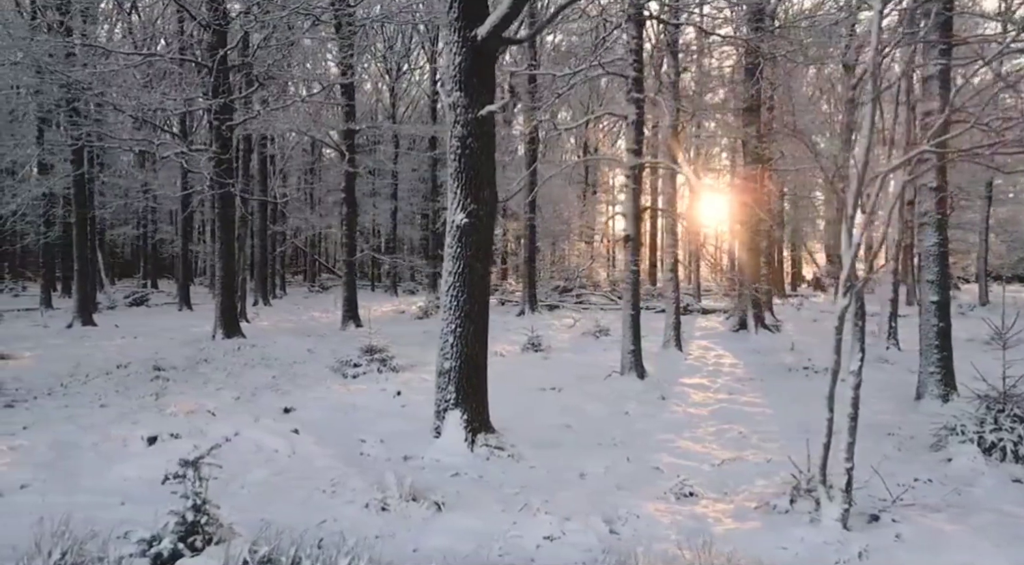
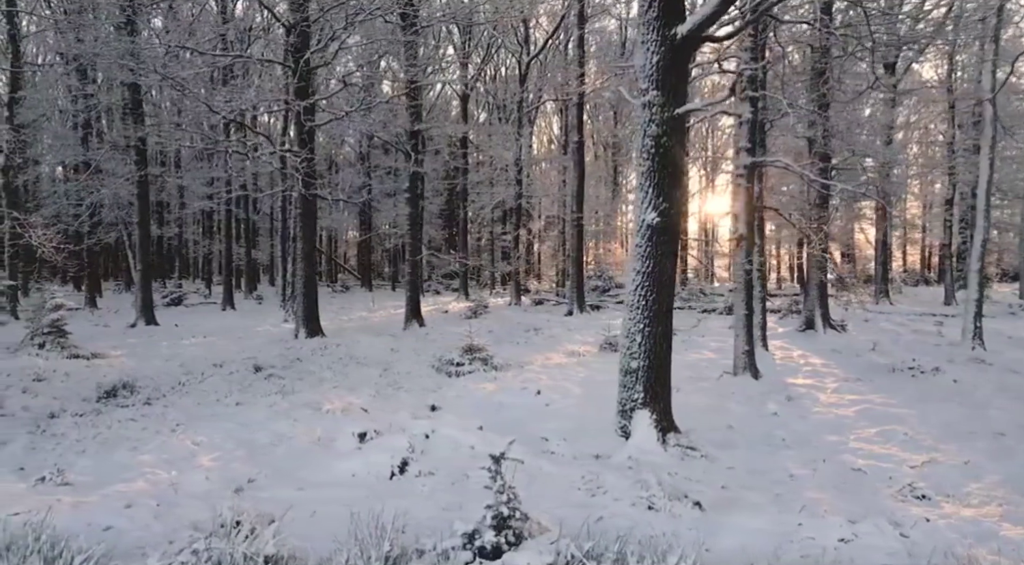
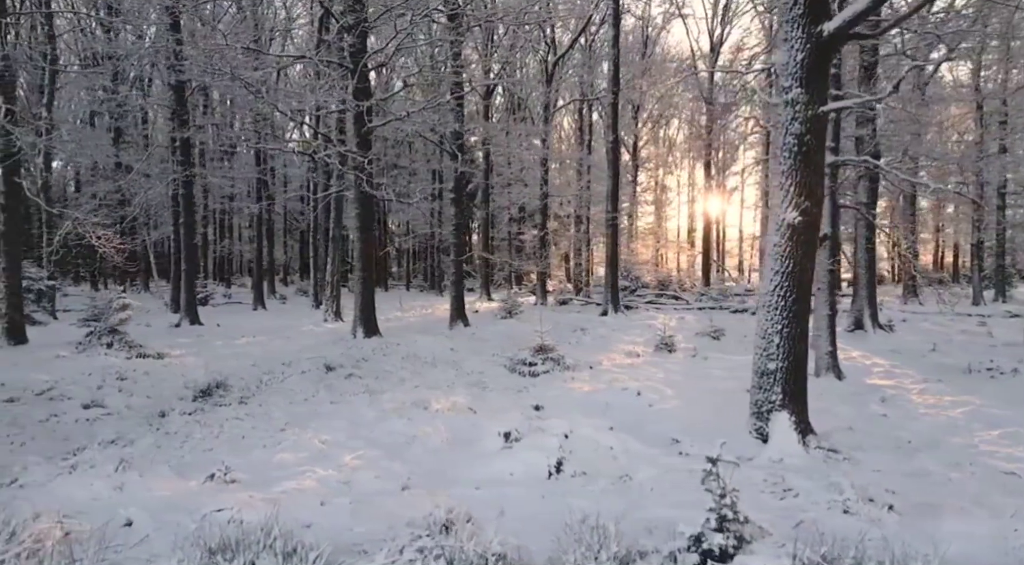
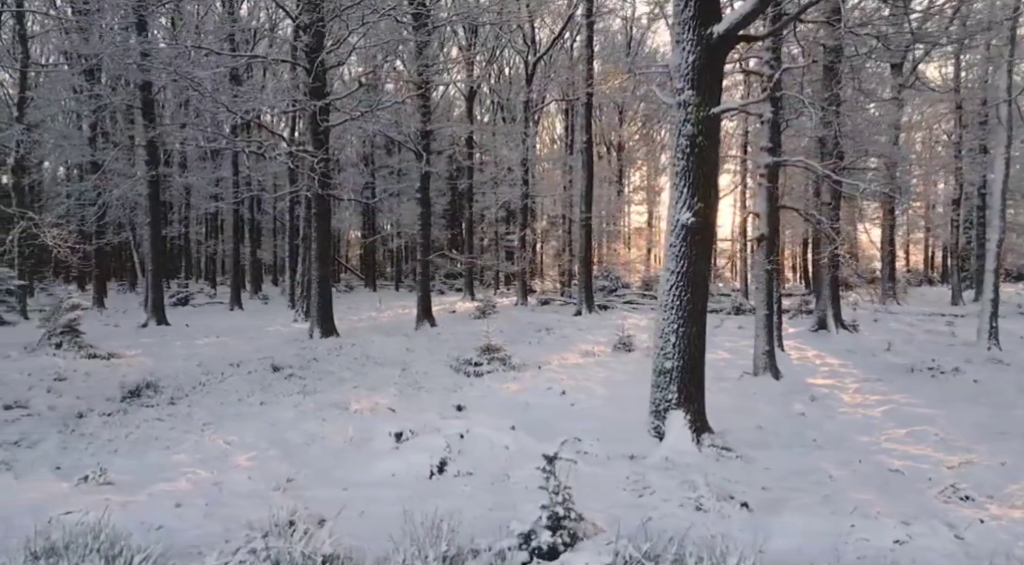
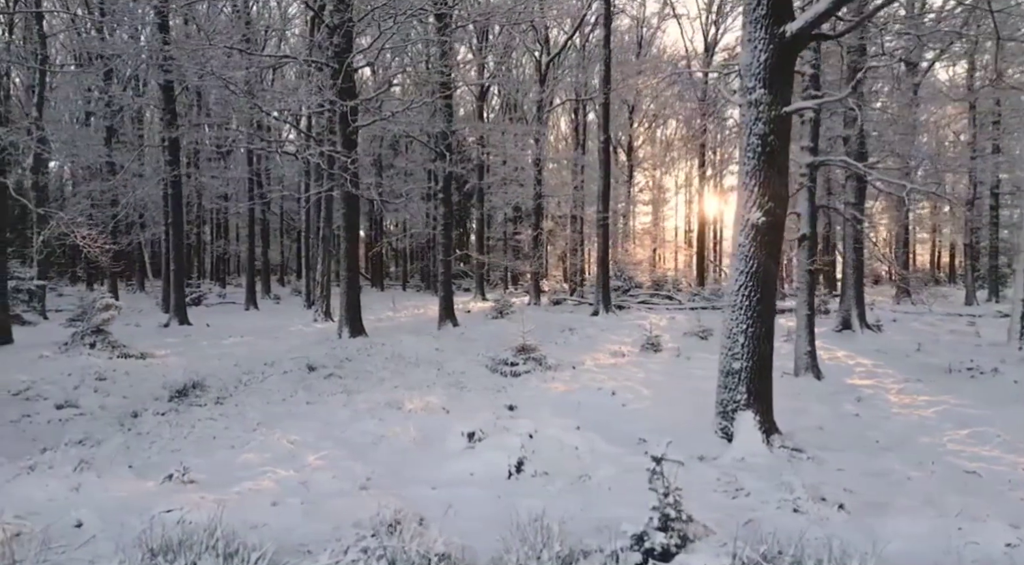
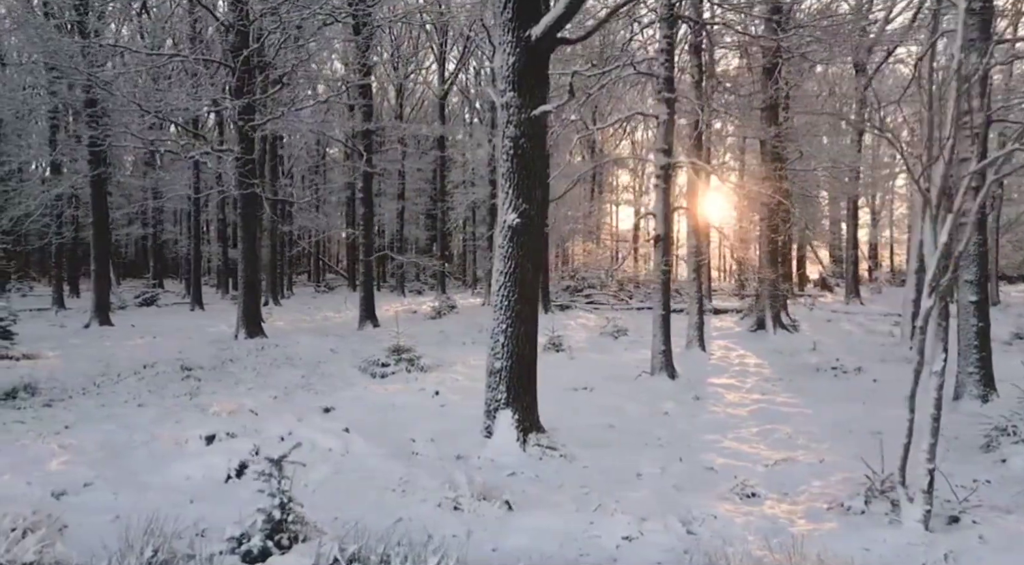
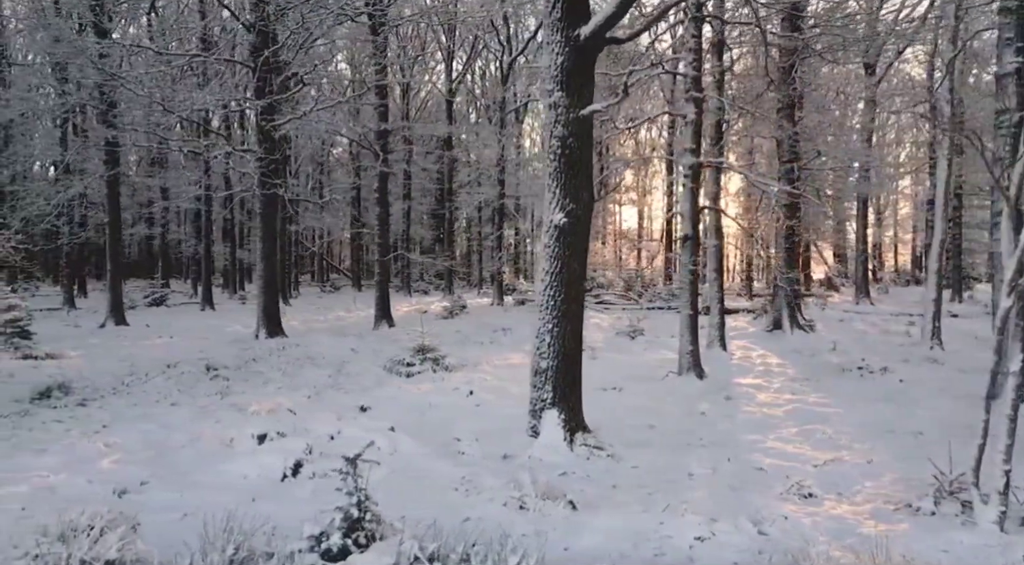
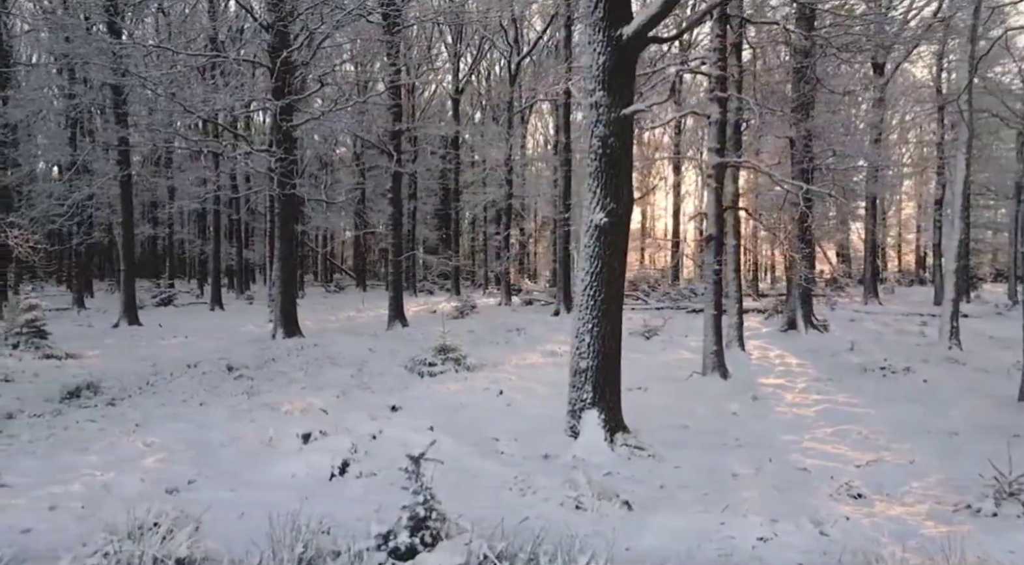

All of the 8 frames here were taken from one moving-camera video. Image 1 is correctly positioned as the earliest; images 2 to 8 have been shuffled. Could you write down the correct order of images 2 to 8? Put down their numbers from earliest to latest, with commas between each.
6, 7, 8, 2, 4, 5, 3
